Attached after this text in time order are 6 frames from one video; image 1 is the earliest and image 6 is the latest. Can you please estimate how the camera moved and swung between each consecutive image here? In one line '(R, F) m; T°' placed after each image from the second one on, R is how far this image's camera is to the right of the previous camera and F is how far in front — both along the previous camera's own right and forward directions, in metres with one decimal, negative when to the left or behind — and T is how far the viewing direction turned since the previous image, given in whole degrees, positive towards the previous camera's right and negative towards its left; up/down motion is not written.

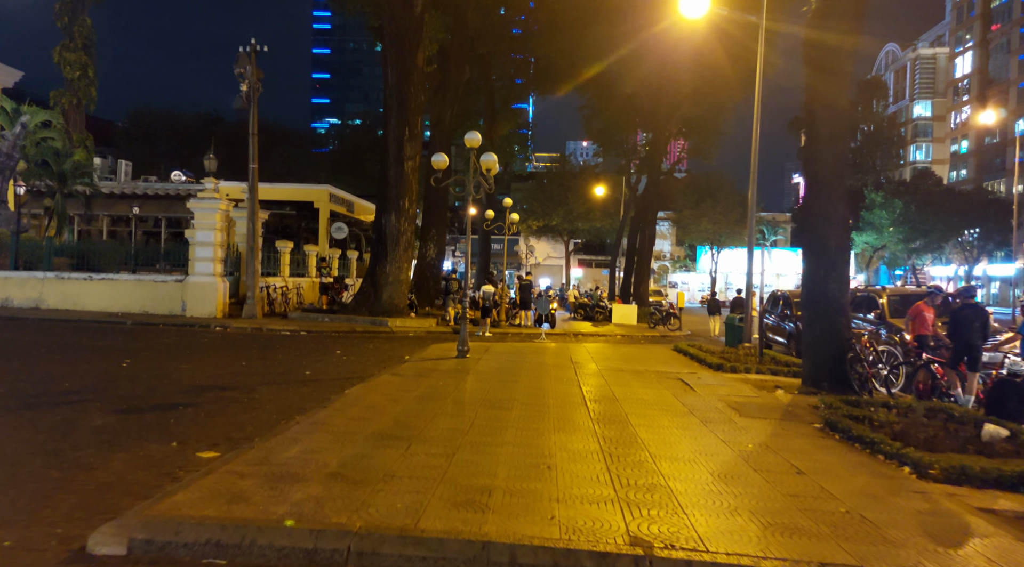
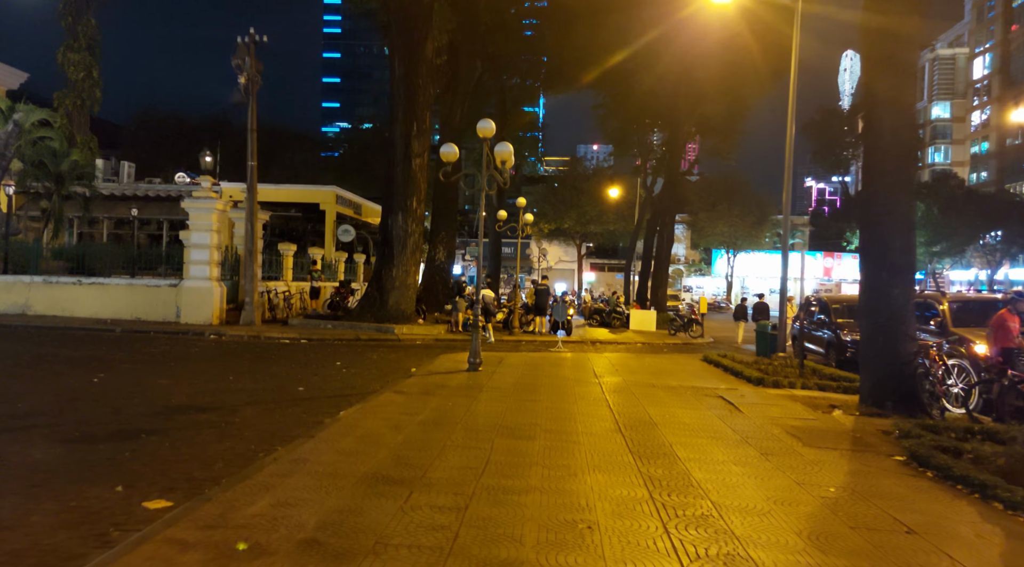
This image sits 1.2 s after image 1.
(-0.1, +1.4) m; -1°
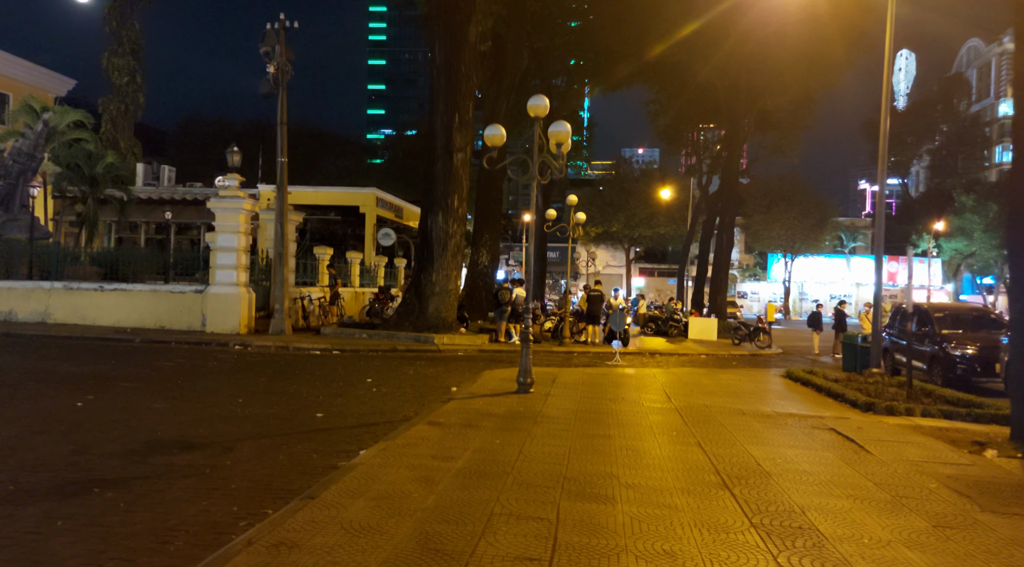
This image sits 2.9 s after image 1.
(-0.2, +2.0) m; -4°
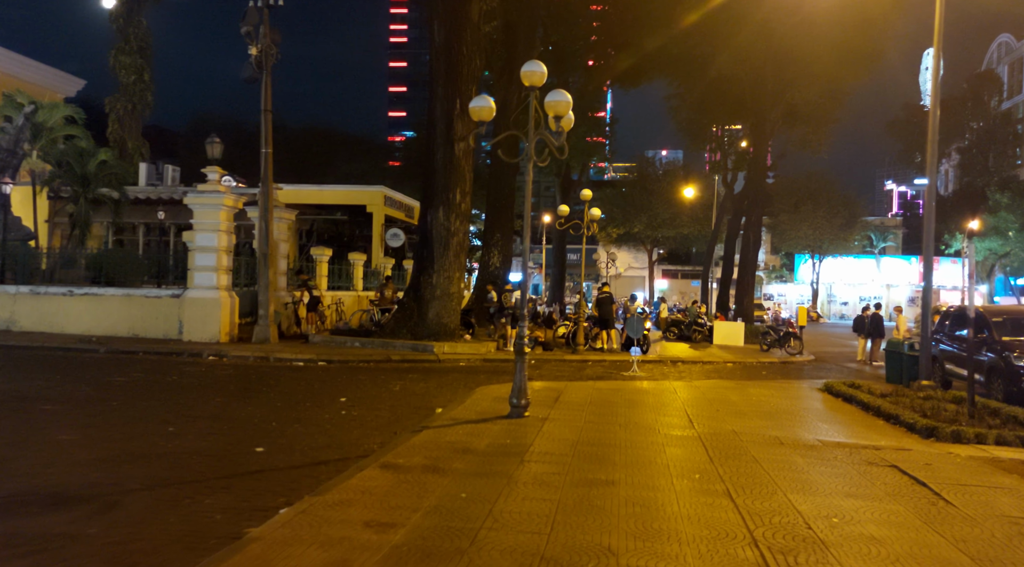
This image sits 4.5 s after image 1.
(+0.4, +1.7) m; -2°
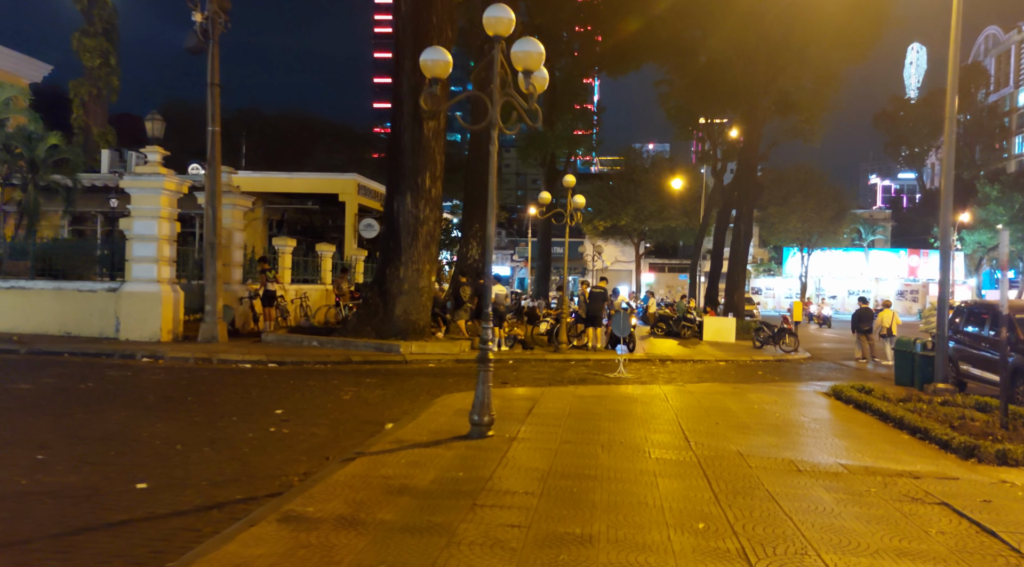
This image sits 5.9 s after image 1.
(+0.3, +1.6) m; +1°
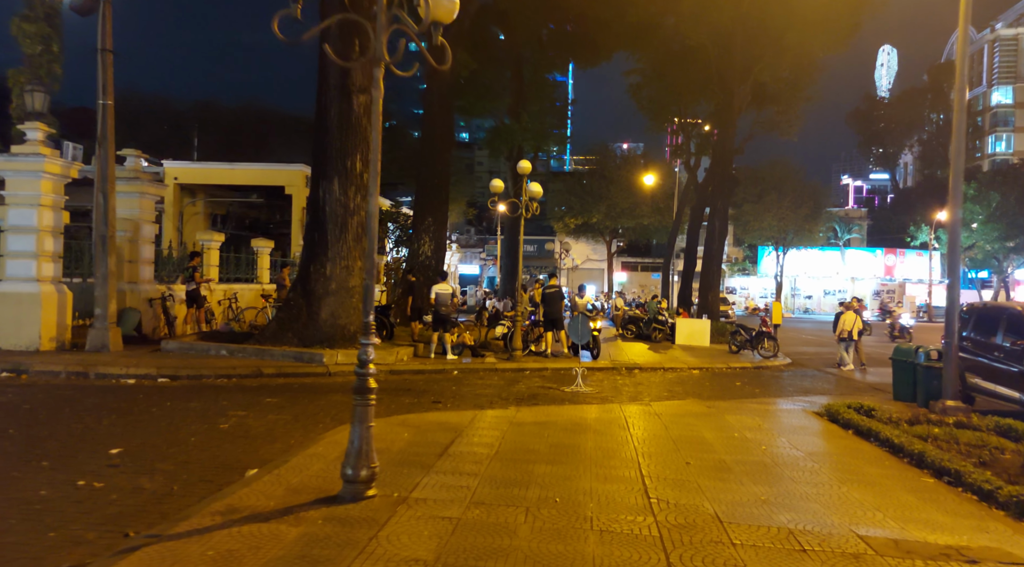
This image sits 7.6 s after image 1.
(+0.6, +2.1) m; +2°
